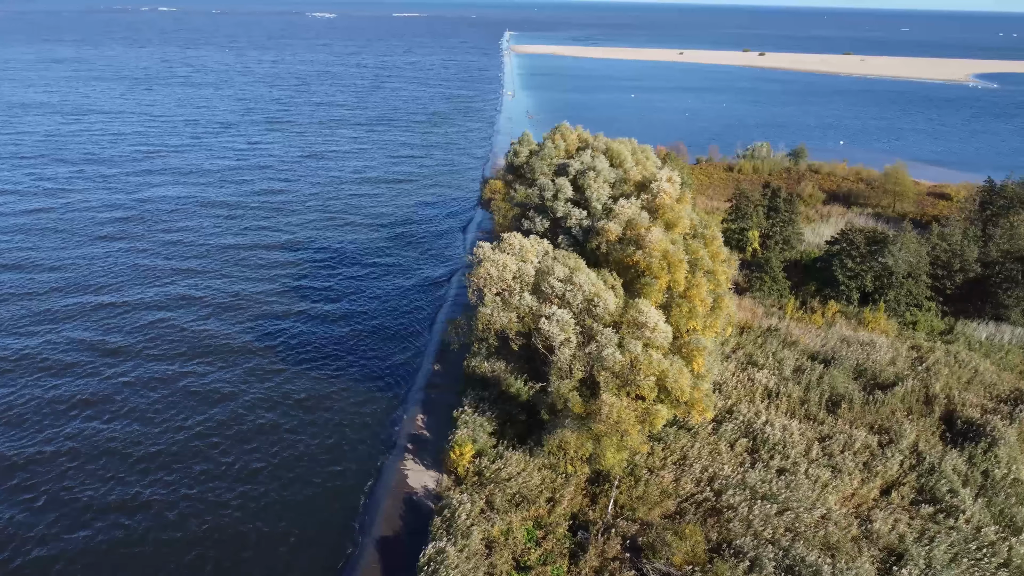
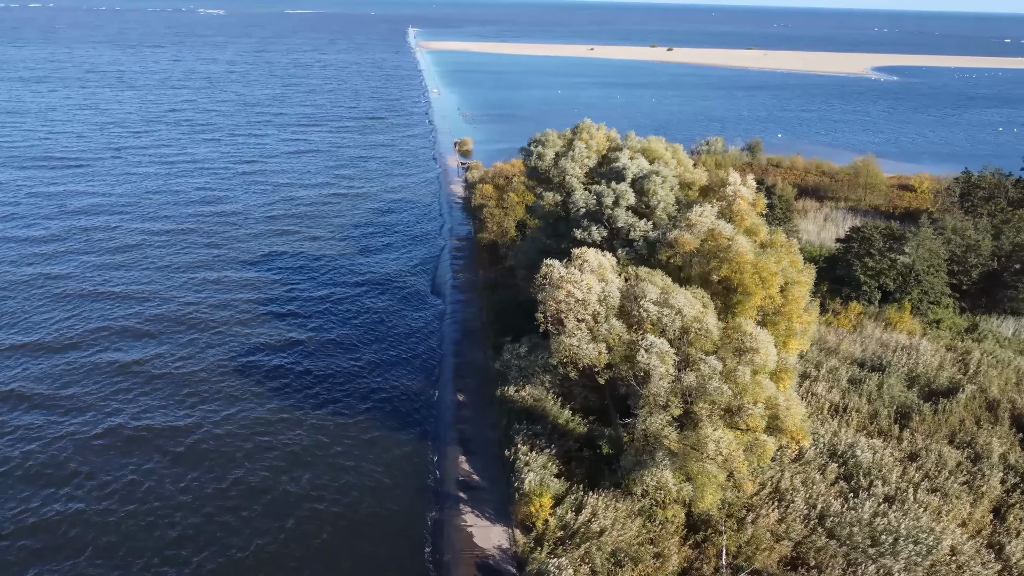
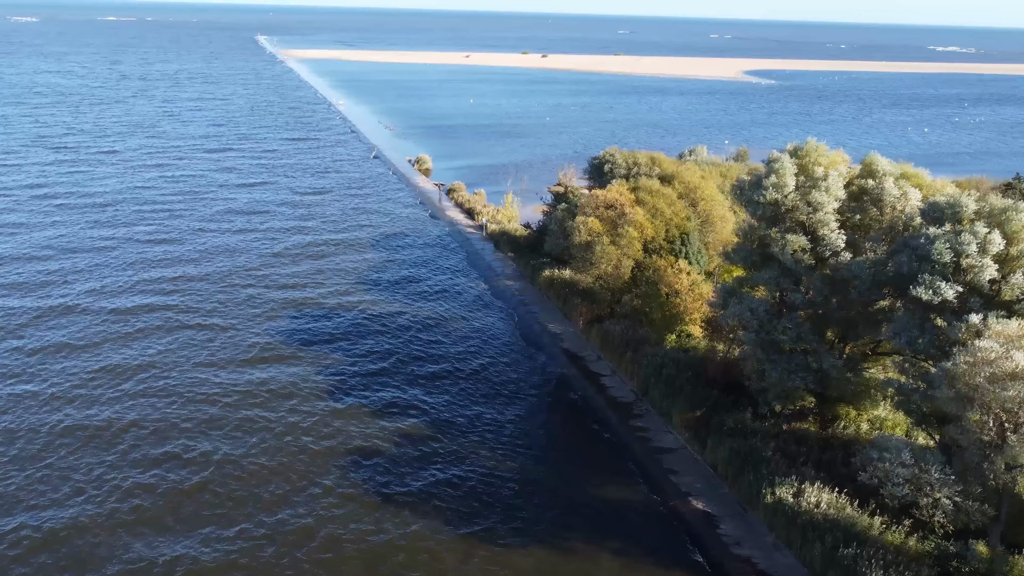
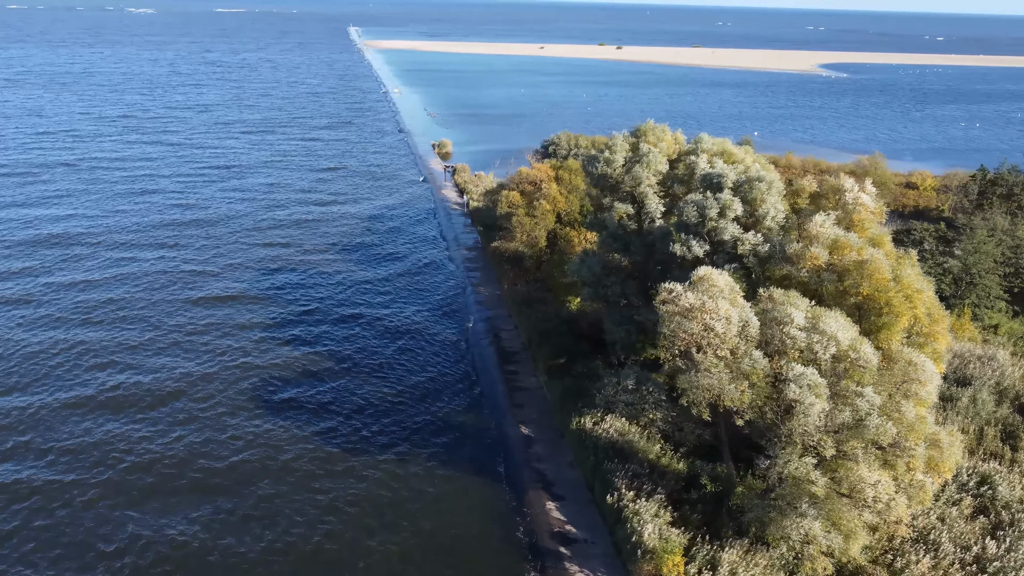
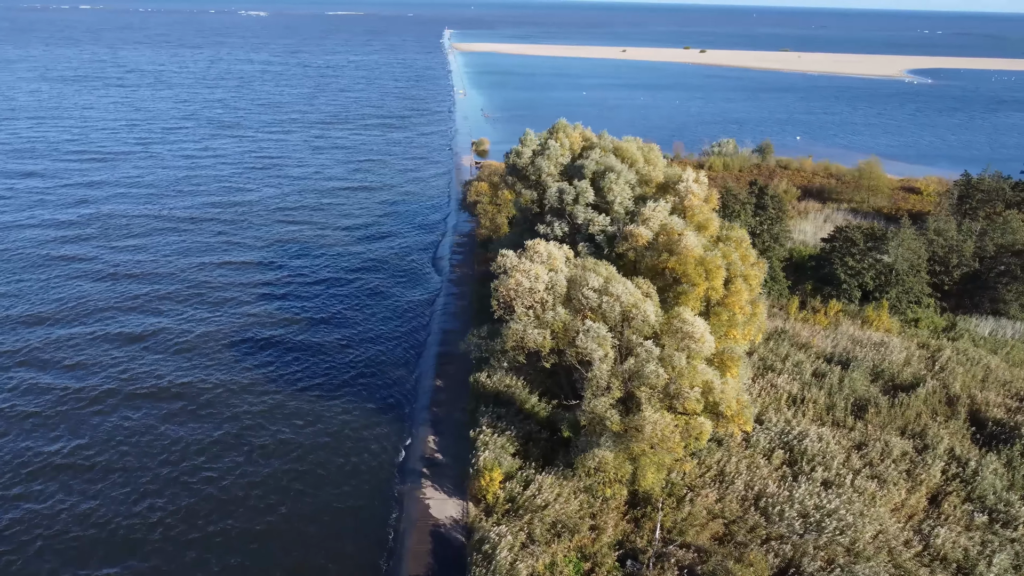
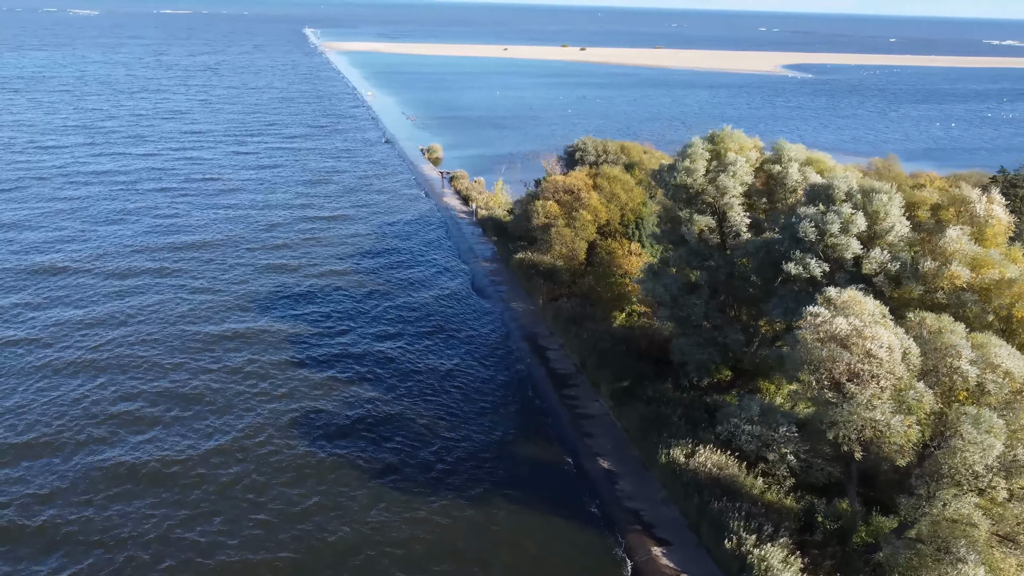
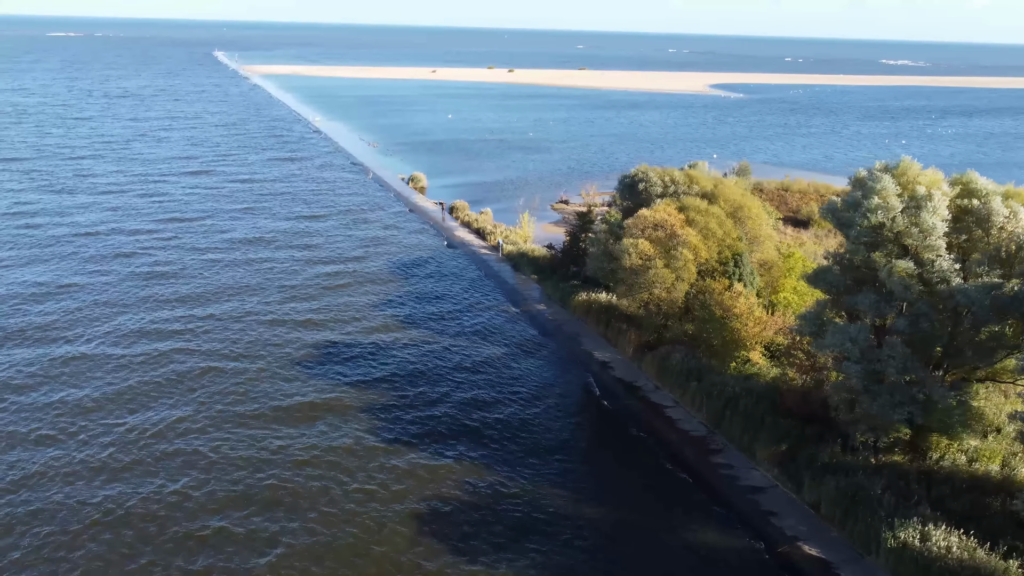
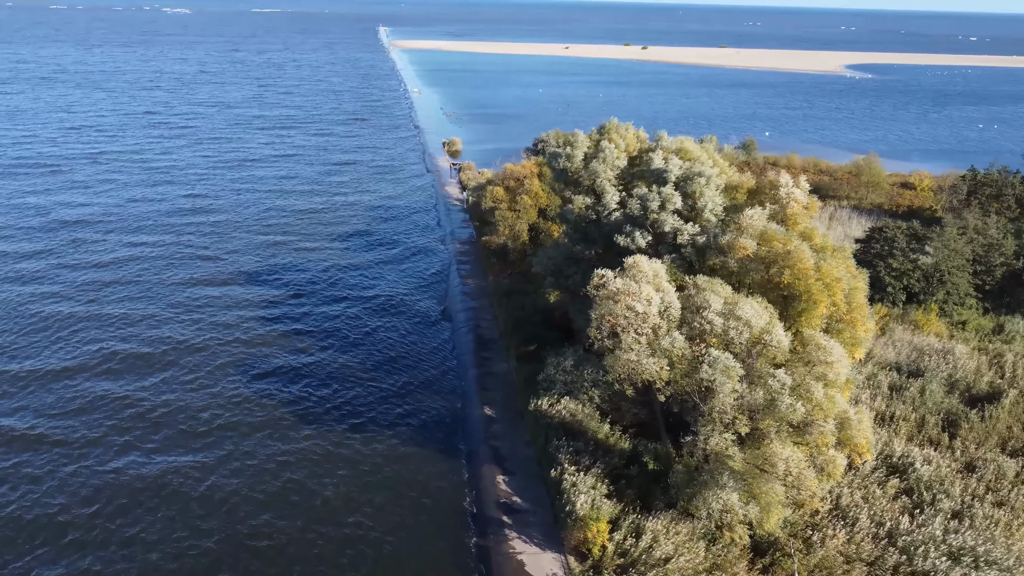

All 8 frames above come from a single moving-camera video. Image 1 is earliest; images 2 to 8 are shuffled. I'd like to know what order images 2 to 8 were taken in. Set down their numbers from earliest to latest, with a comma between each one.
5, 2, 8, 4, 6, 3, 7
